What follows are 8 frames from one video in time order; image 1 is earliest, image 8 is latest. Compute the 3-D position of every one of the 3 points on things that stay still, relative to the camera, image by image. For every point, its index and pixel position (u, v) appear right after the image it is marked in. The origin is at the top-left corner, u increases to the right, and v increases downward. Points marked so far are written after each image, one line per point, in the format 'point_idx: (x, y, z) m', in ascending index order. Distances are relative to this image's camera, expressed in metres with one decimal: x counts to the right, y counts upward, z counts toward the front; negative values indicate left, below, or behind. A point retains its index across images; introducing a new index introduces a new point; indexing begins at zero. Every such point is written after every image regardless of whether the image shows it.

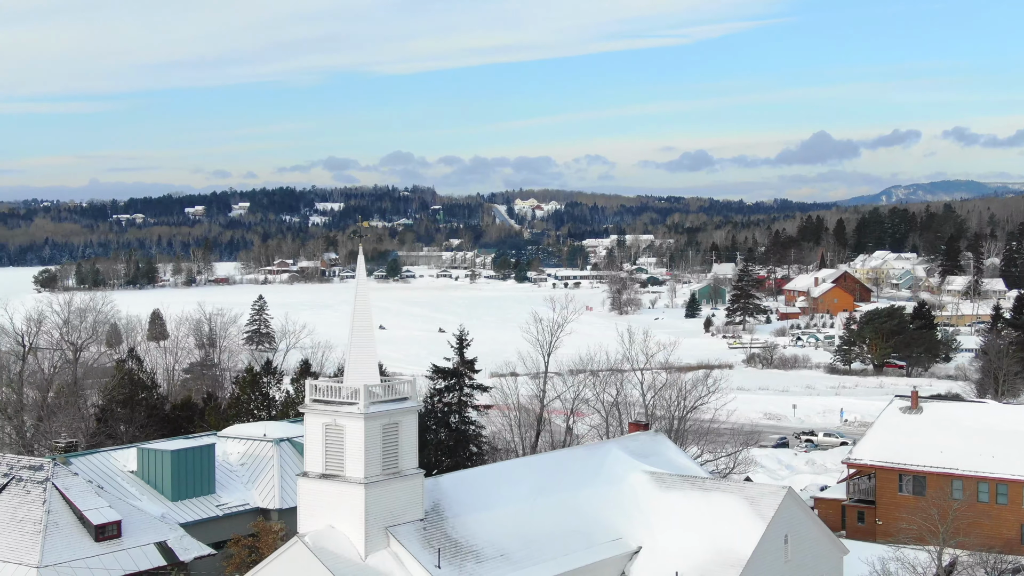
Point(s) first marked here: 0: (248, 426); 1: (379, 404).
0: (-3.5, -1.8, +18.3) m
1: (-1.1, -1.0, +12.0) m
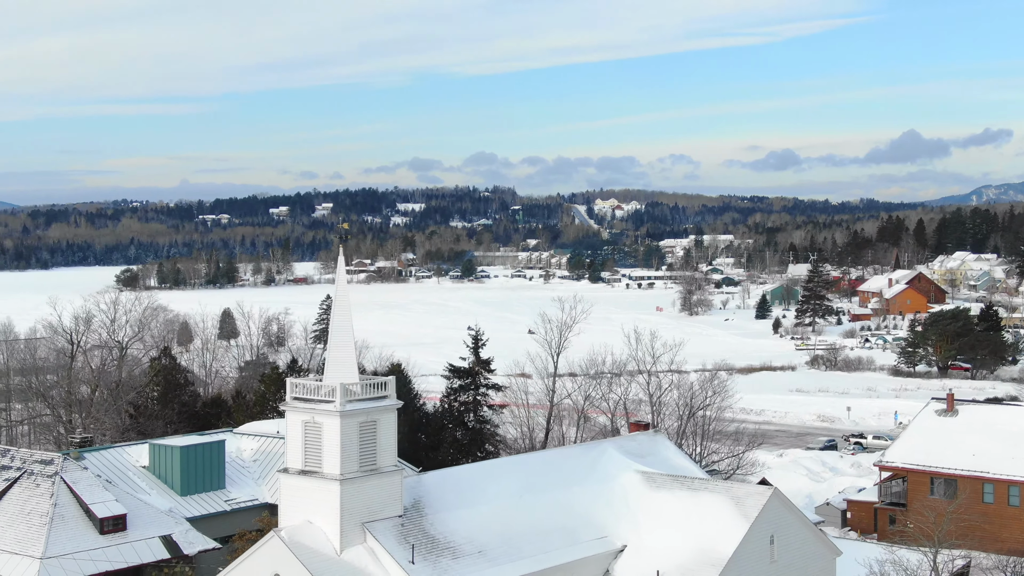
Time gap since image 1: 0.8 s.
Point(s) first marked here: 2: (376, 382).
0: (-3.4, -1.8, +18.6) m
1: (-1.4, -1.0, +12.2) m
2: (-1.2, -0.8, +12.5) m
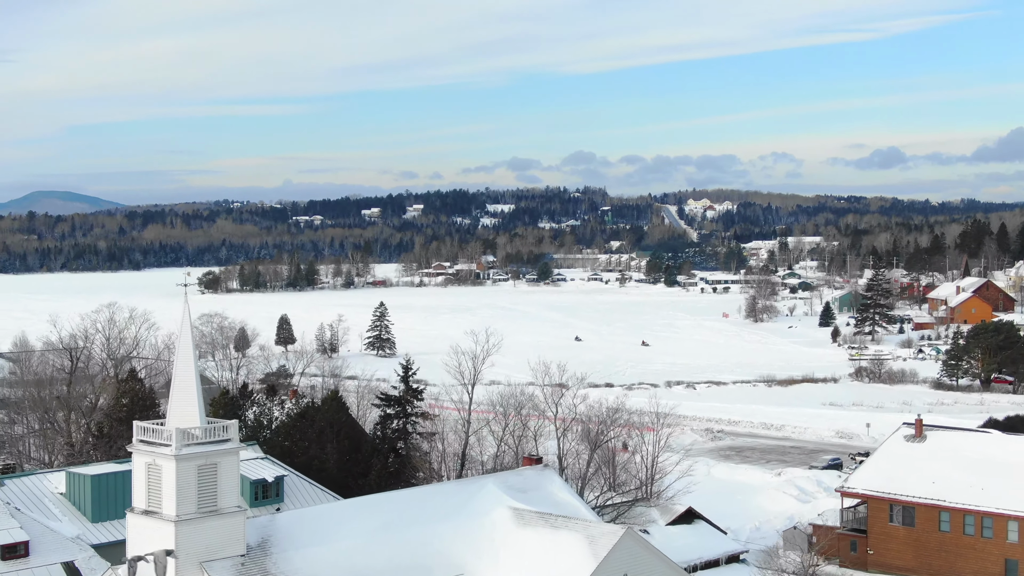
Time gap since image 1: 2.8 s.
0: (-4.5, -2.2, +19.2) m
1: (-2.8, -1.4, +12.7) m
2: (-2.7, -1.3, +12.9) m
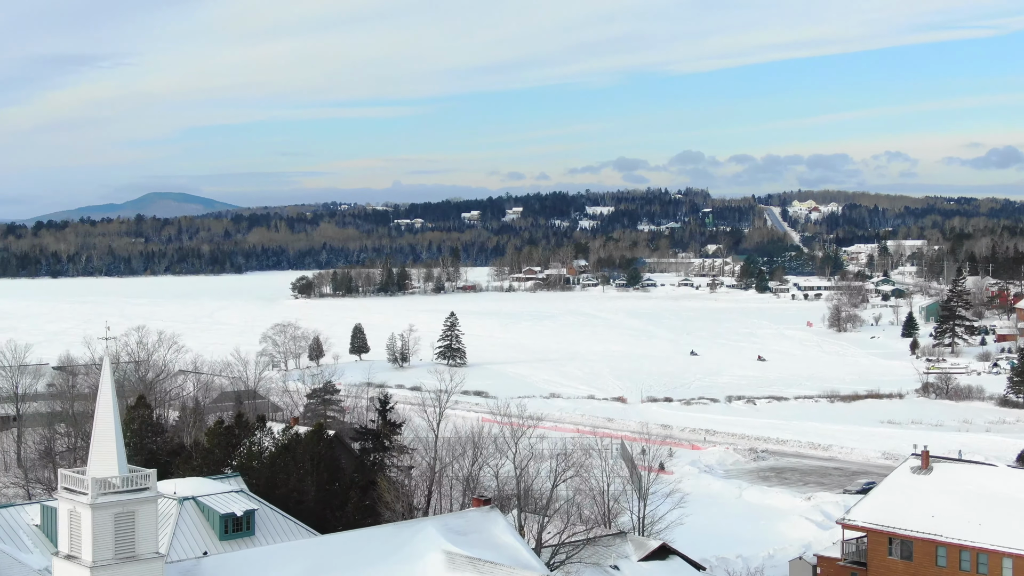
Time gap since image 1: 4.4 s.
0: (-4.9, -2.7, +19.8) m
1: (-3.7, -1.9, +13.2) m
2: (-3.6, -1.8, +13.4) m
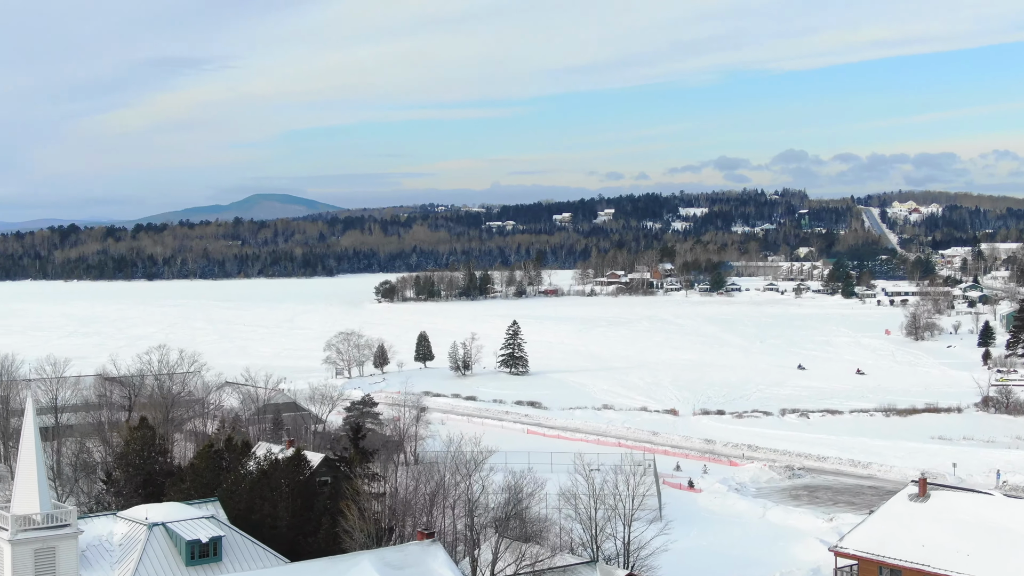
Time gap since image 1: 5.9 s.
0: (-5.4, -3.2, +20.4) m
1: (-4.7, -2.4, +13.8) m
2: (-4.5, -2.2, +14.0) m
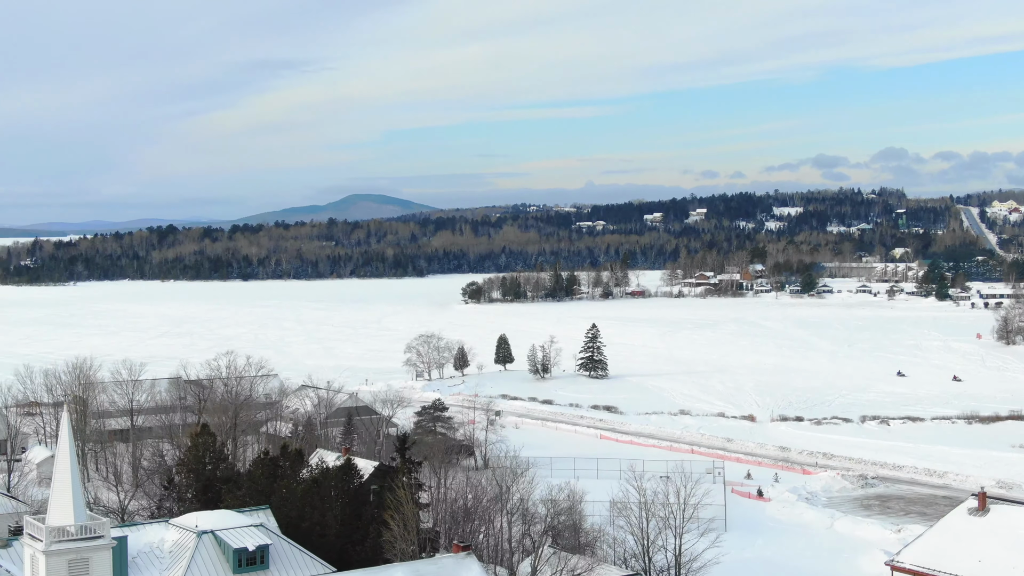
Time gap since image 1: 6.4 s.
0: (-4.7, -3.4, +20.9) m
1: (-4.4, -2.5, +14.2) m
2: (-4.3, -2.4, +14.3) m
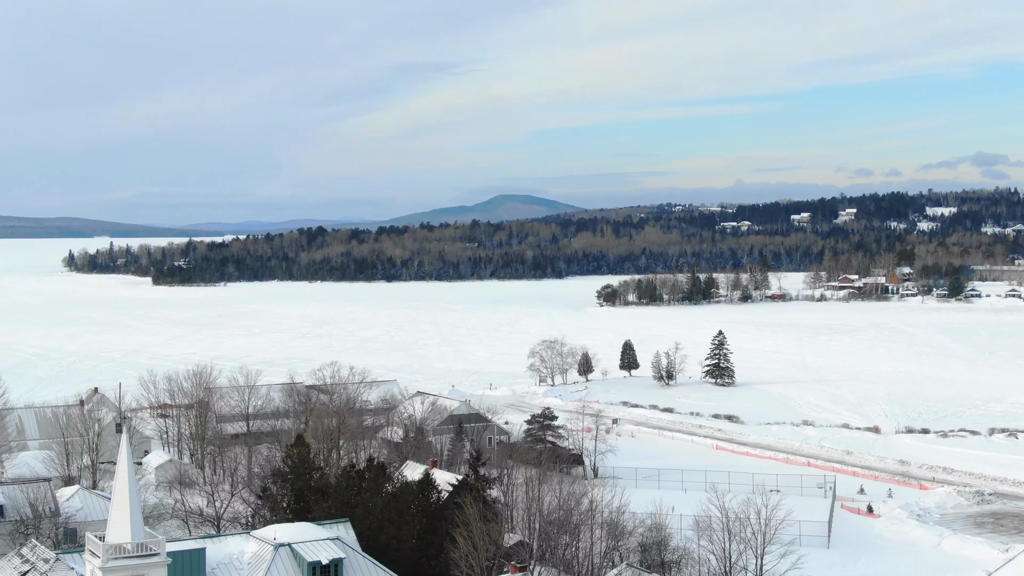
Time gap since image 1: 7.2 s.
0: (-3.7, -3.7, +21.6) m
1: (-4.0, -2.8, +14.9) m
2: (-3.9, -2.7, +15.0) m
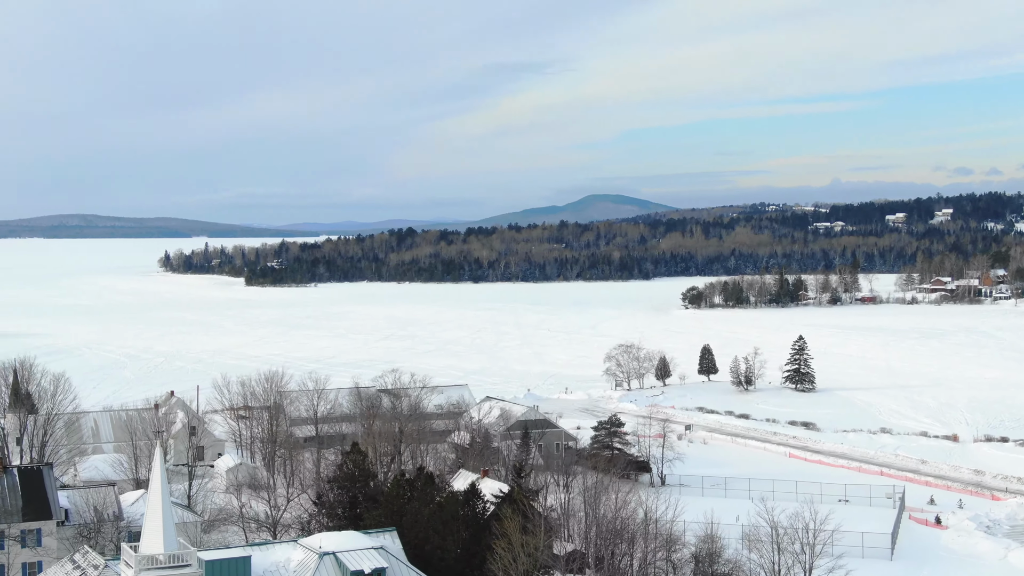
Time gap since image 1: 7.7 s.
0: (-3.0, -3.9, +22.0) m
1: (-3.8, -3.0, +15.3) m
2: (-3.6, -2.9, +15.5) m
